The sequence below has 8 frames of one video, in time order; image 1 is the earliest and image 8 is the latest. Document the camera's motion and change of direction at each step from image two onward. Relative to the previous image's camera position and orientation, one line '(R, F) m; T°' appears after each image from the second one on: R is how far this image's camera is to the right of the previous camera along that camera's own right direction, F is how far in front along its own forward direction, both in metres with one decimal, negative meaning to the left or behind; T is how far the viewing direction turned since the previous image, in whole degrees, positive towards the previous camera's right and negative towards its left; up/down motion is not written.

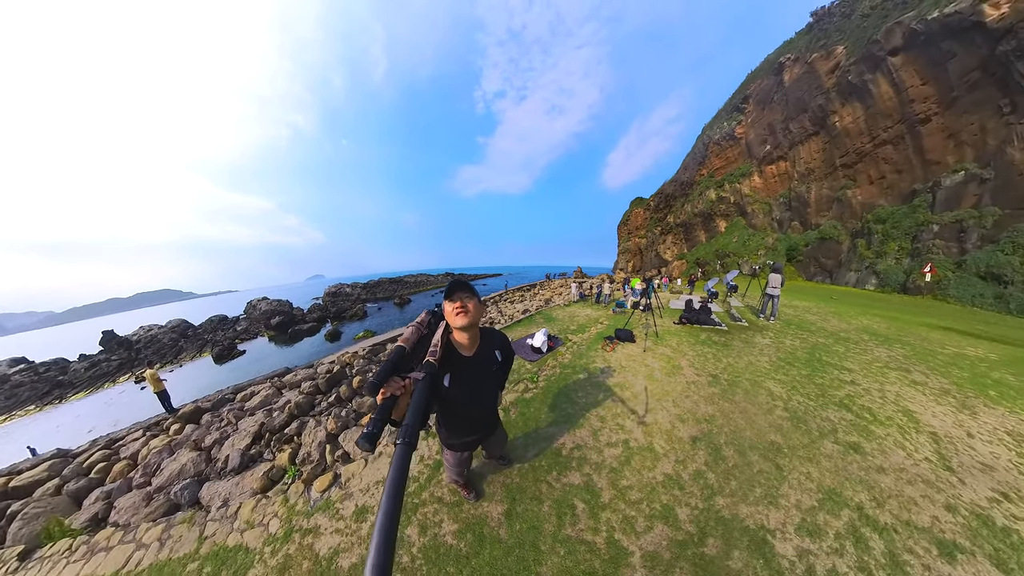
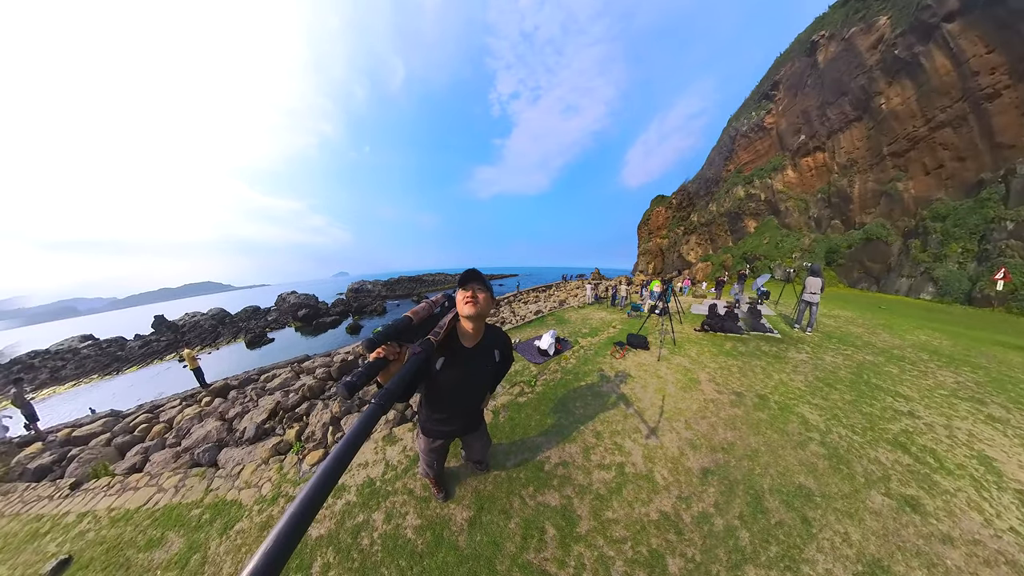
(+0.4, +0.3) m; -5°
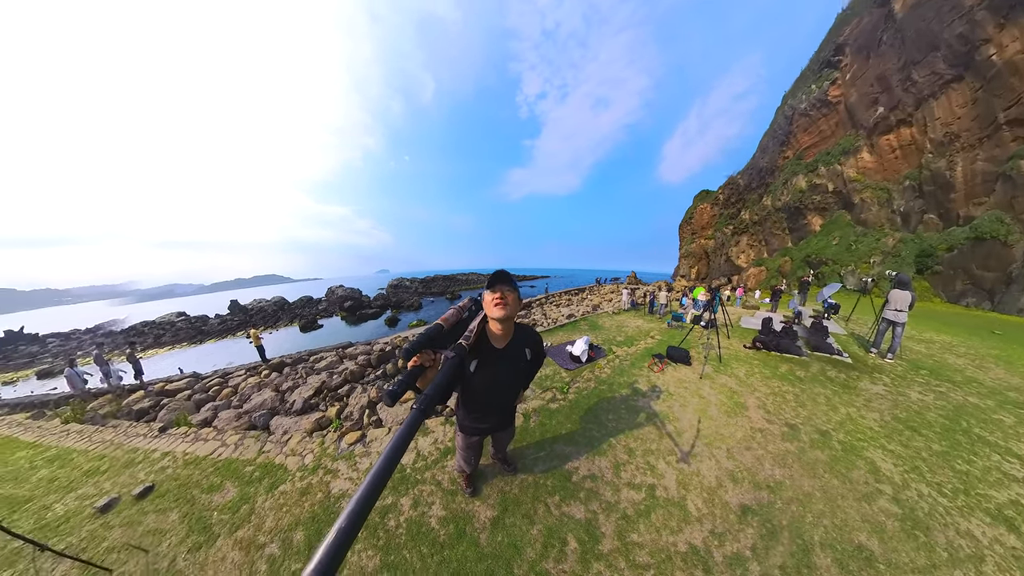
(+0.3, 0.0) m; -9°
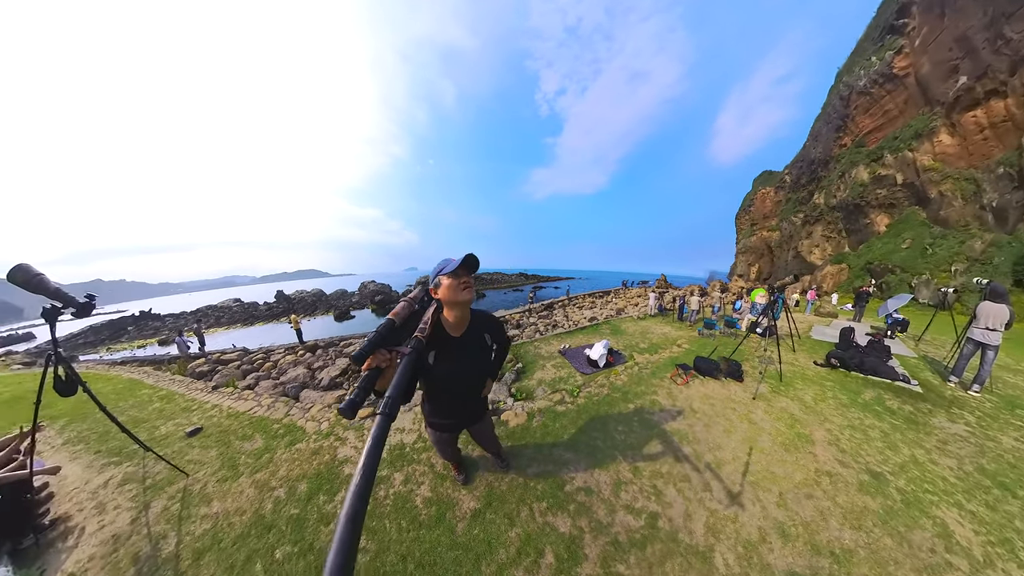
(+1.1, -0.1) m; -11°
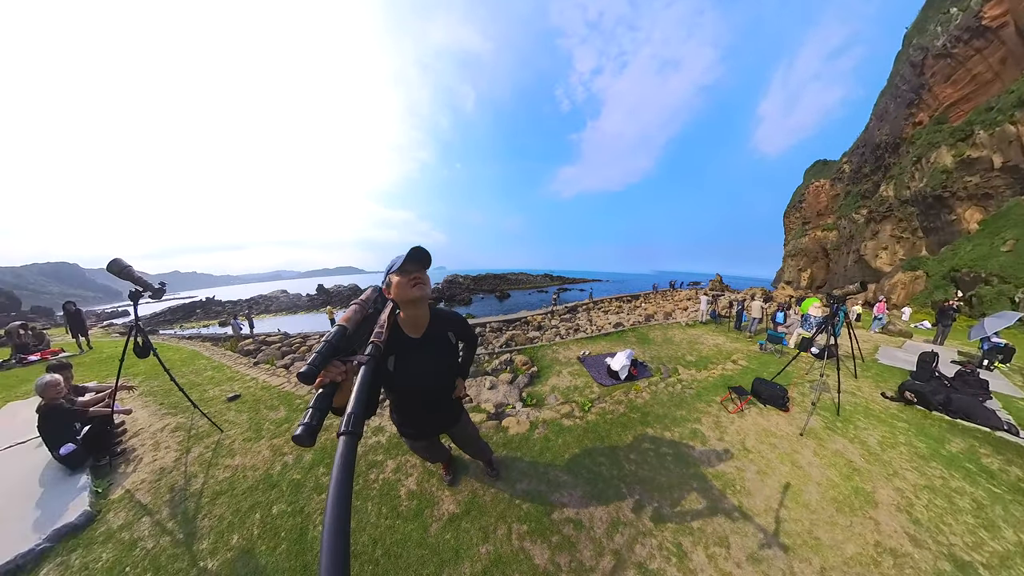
(+0.9, 0.0) m; -11°
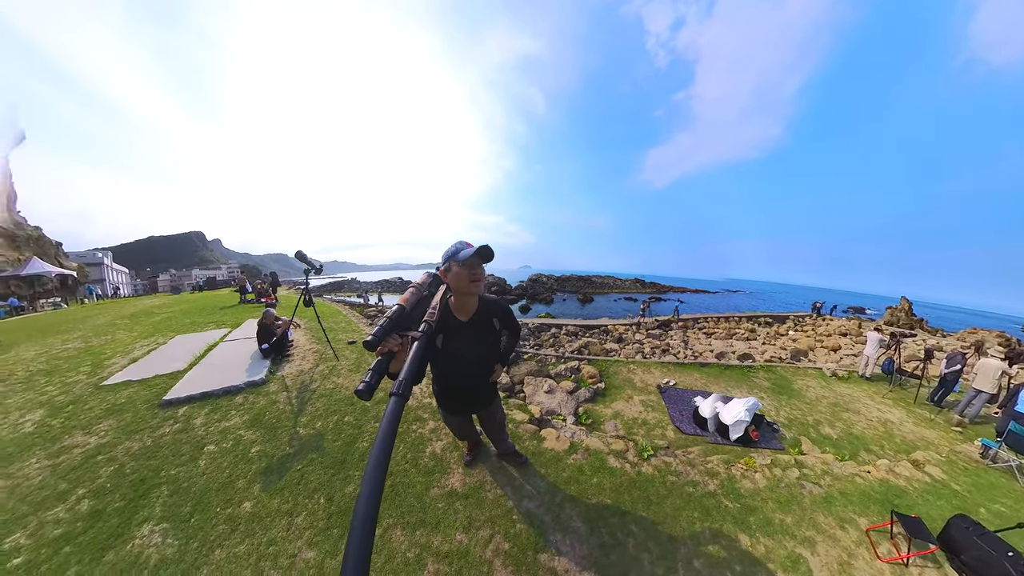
(+2.6, +0.8) m; -34°
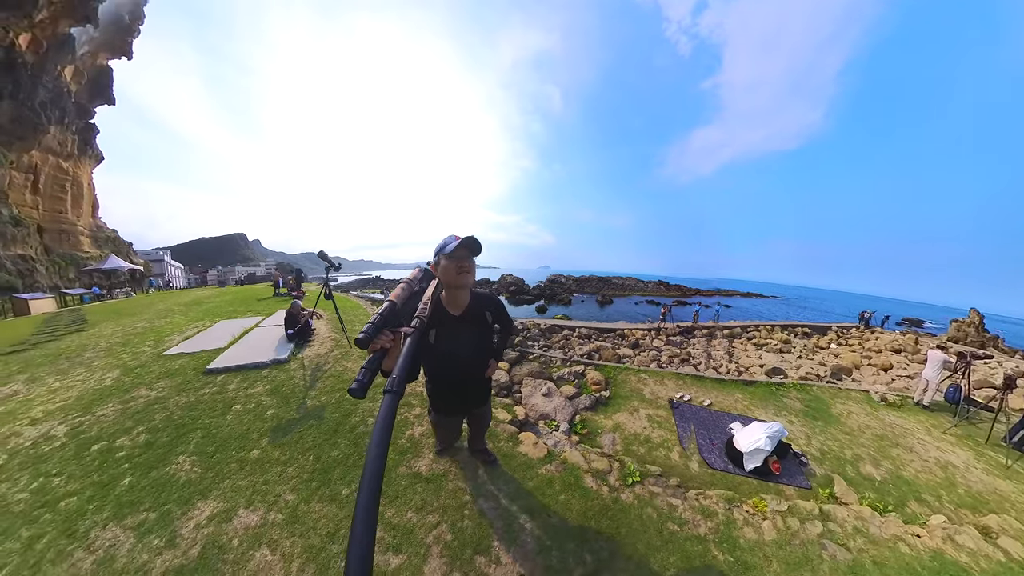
(+0.7, +0.1) m; -8°
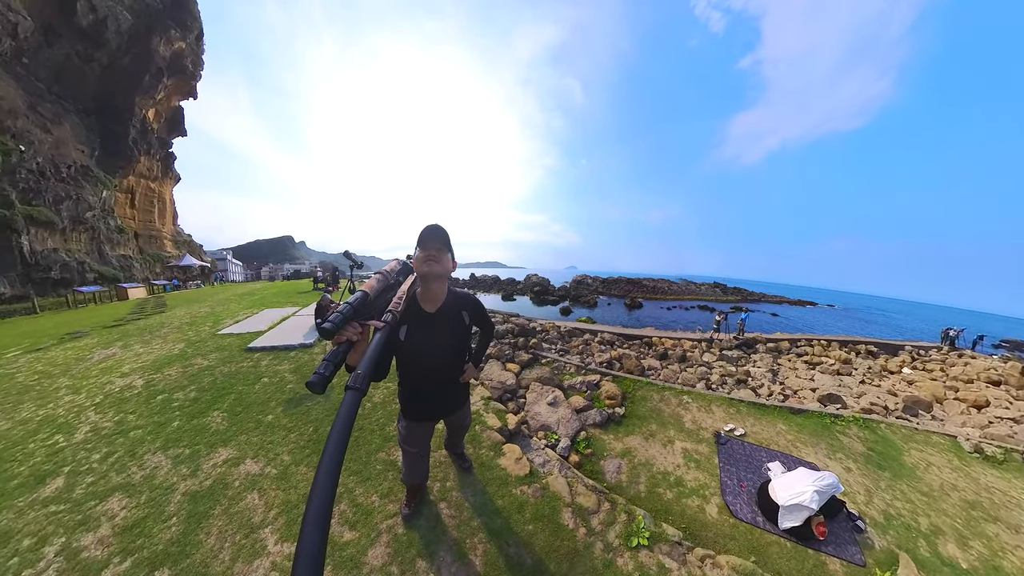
(+1.1, +0.2) m; -12°
